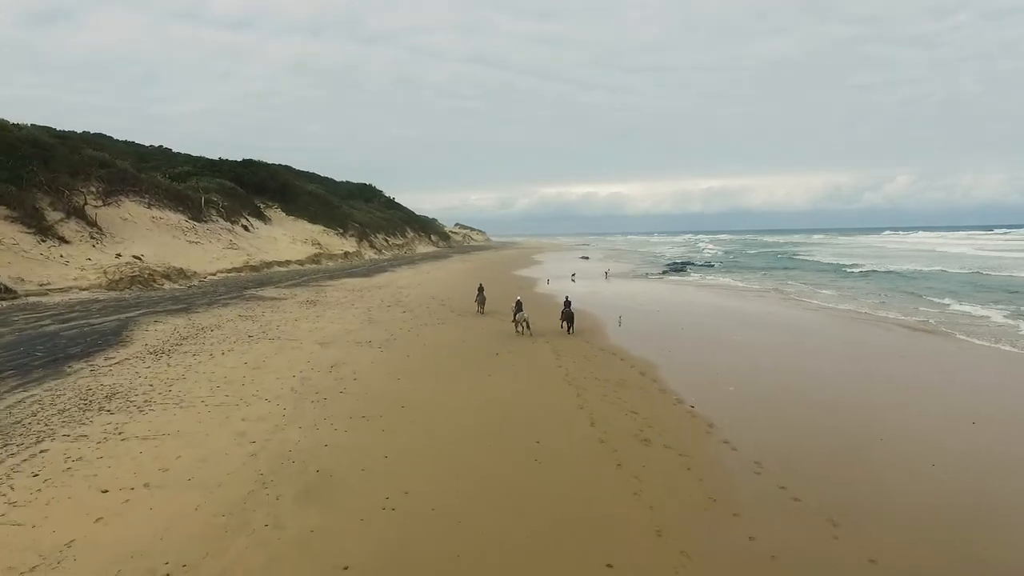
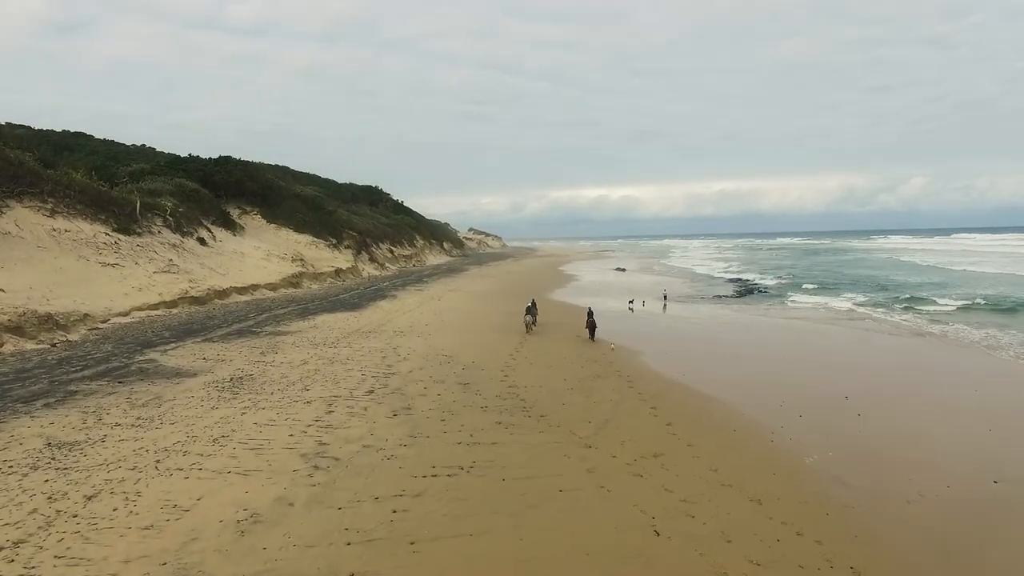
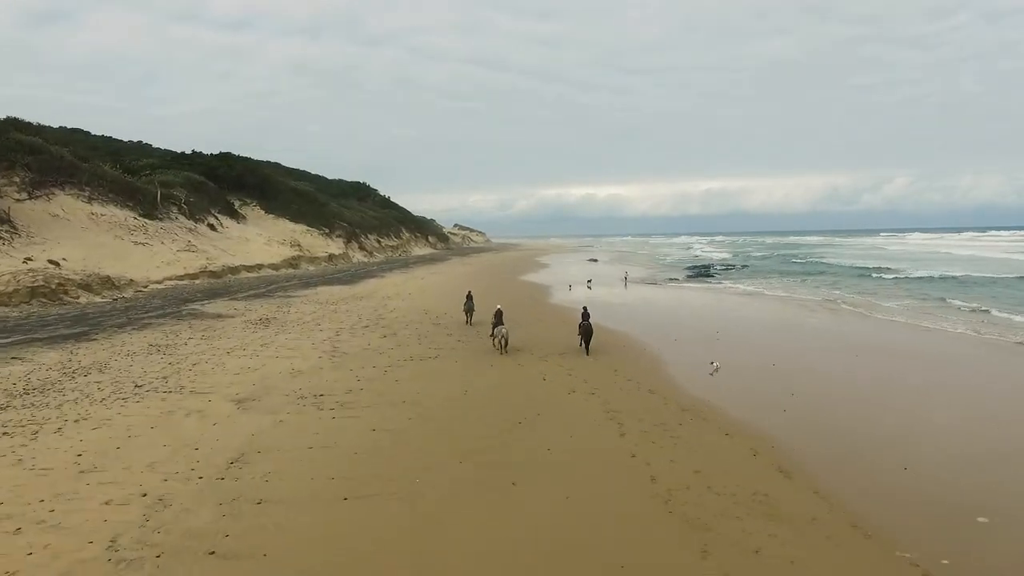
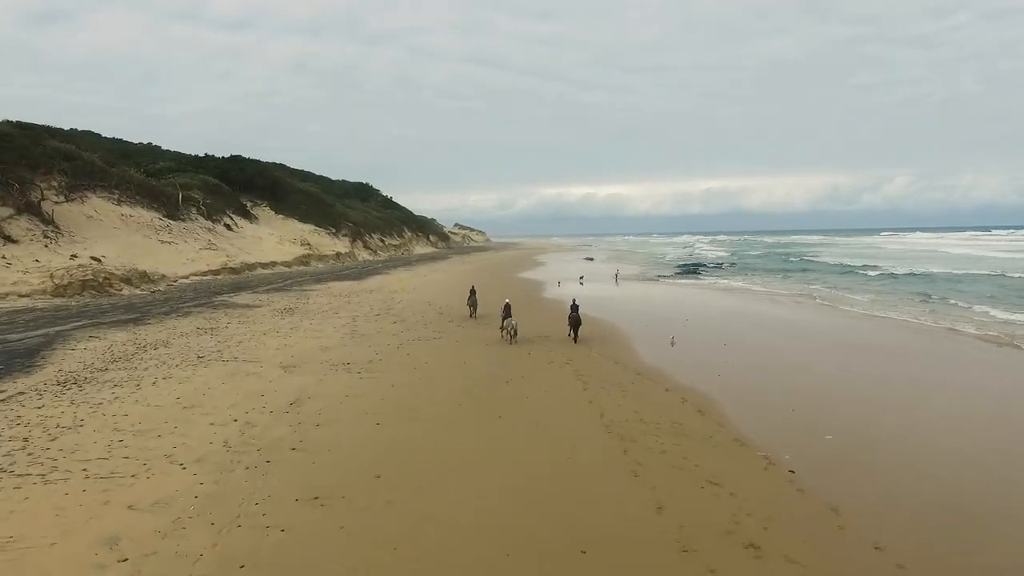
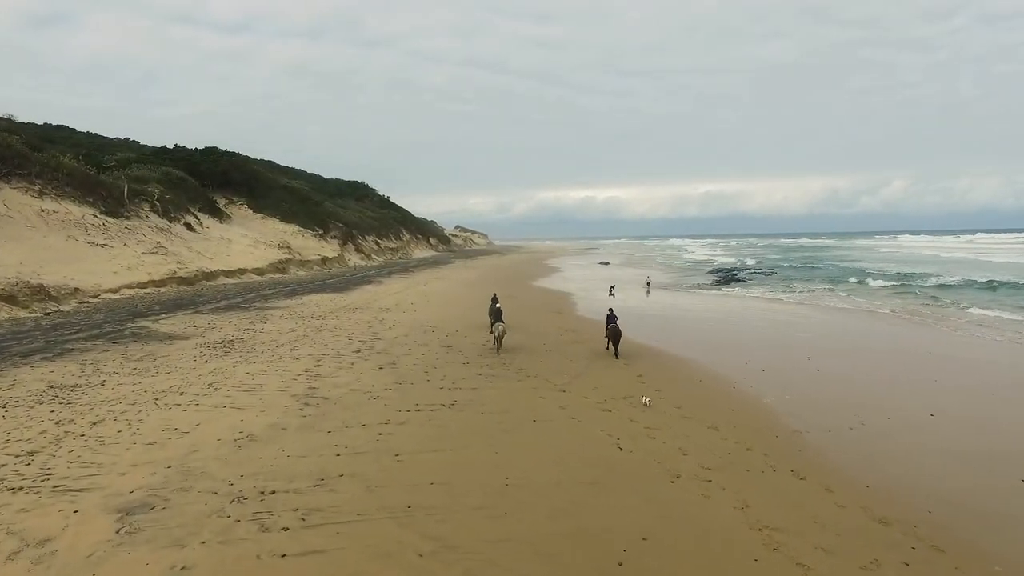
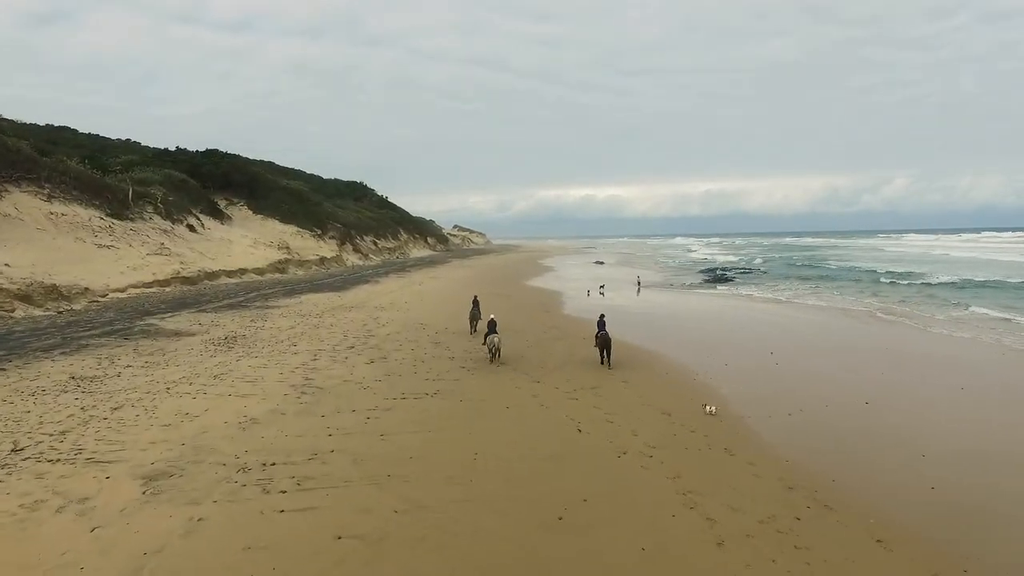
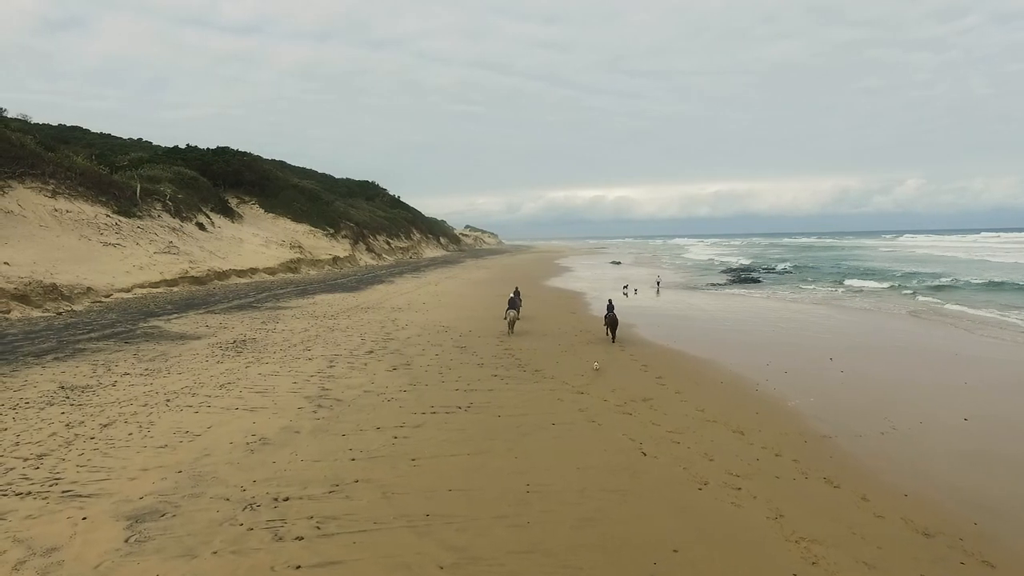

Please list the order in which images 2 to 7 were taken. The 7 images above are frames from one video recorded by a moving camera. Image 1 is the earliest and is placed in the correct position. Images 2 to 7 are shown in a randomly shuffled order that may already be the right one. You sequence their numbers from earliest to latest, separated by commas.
4, 3, 6, 5, 7, 2
